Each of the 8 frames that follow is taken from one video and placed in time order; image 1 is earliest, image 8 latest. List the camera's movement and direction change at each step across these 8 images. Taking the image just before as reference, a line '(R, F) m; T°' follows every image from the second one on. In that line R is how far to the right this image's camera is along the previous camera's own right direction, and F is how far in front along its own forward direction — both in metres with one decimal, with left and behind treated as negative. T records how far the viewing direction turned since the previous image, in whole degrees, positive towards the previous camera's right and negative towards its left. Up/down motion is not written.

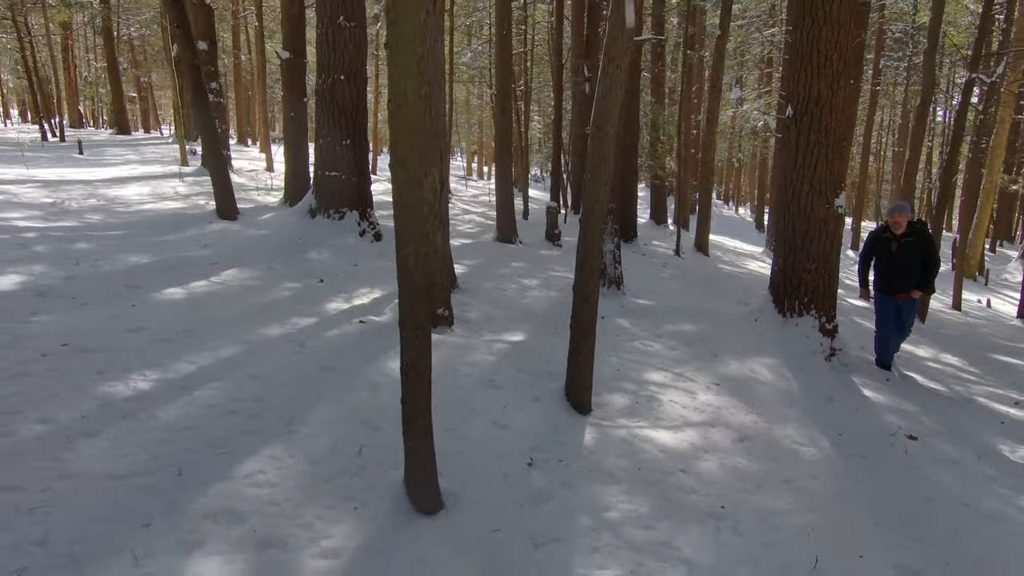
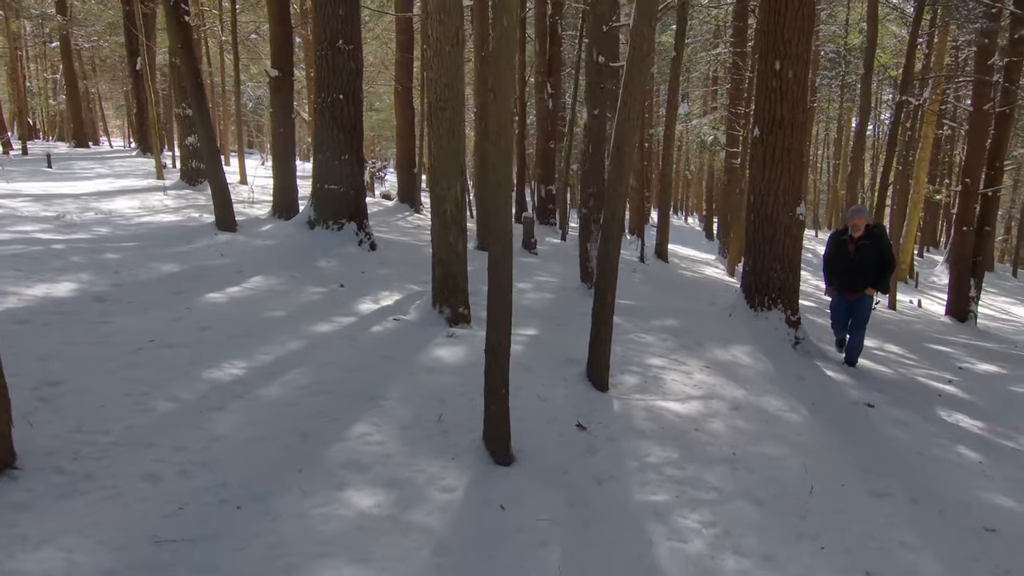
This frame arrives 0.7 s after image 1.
(-0.5, -0.6) m; +4°
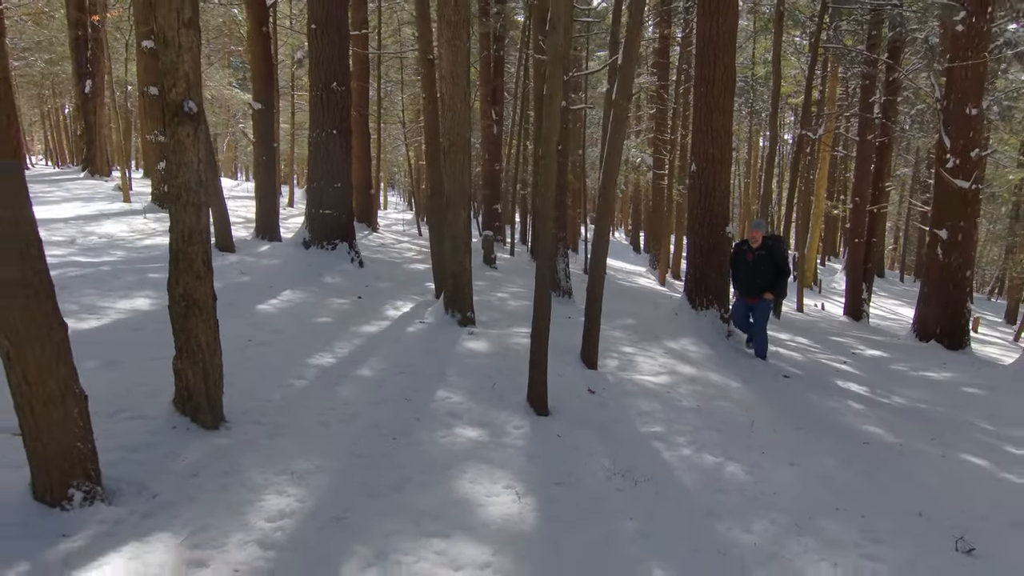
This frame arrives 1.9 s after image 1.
(-0.8, -1.3) m; +7°
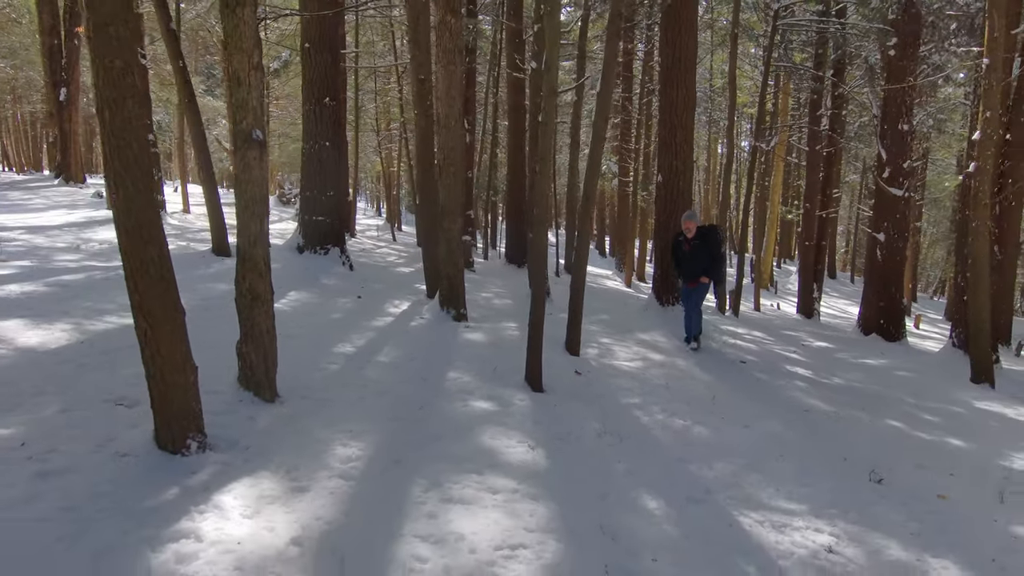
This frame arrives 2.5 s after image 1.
(-0.3, -0.8) m; +3°
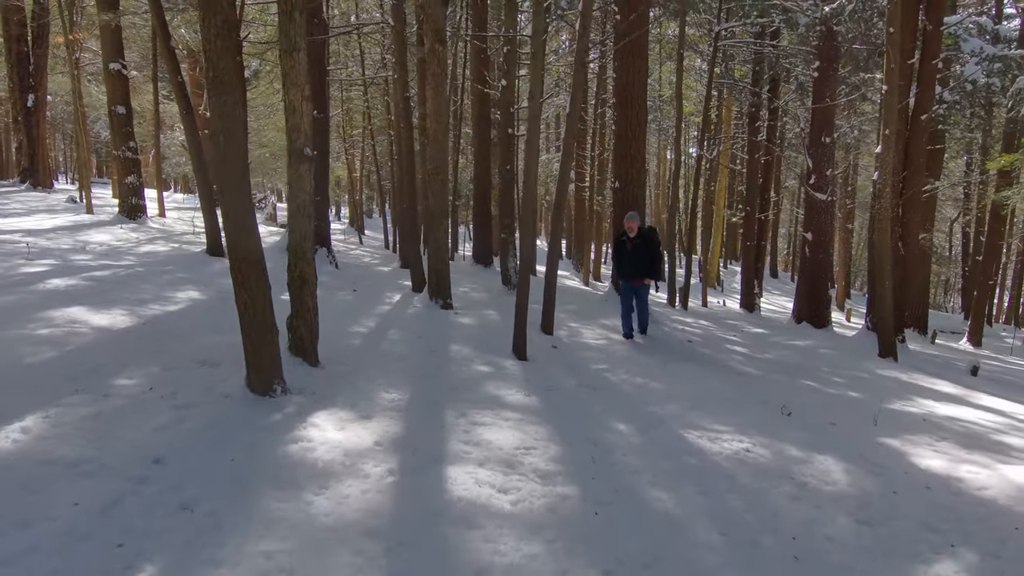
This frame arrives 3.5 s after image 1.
(-0.4, -1.1) m; +4°
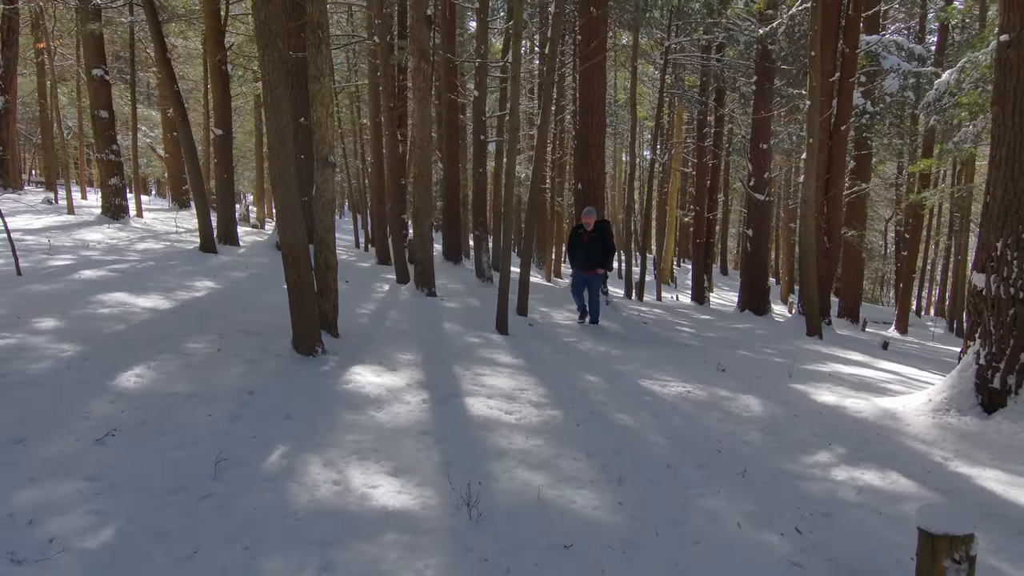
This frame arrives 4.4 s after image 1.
(-0.3, -1.2) m; +4°
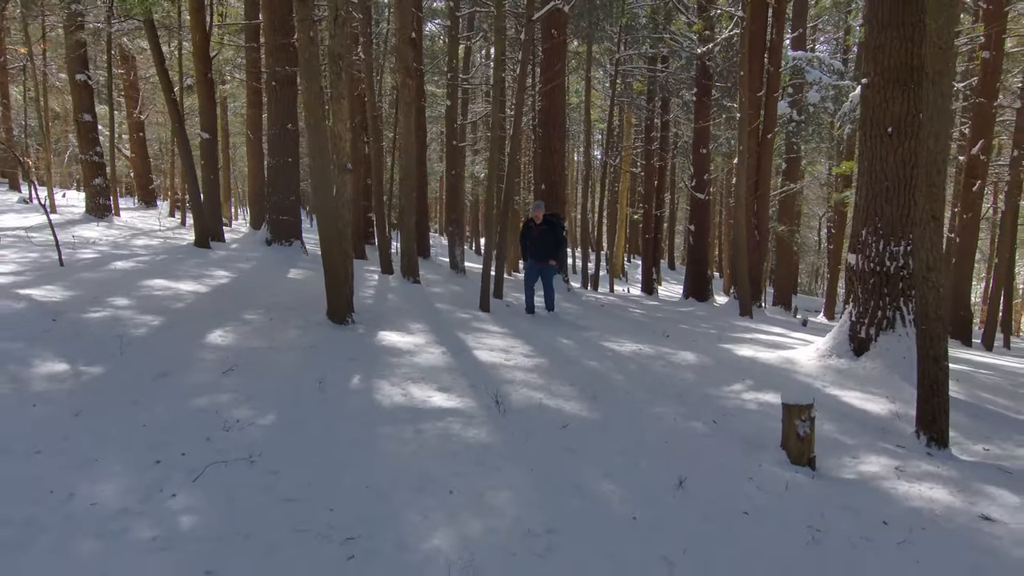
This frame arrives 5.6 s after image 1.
(-0.4, -1.4) m; +4°
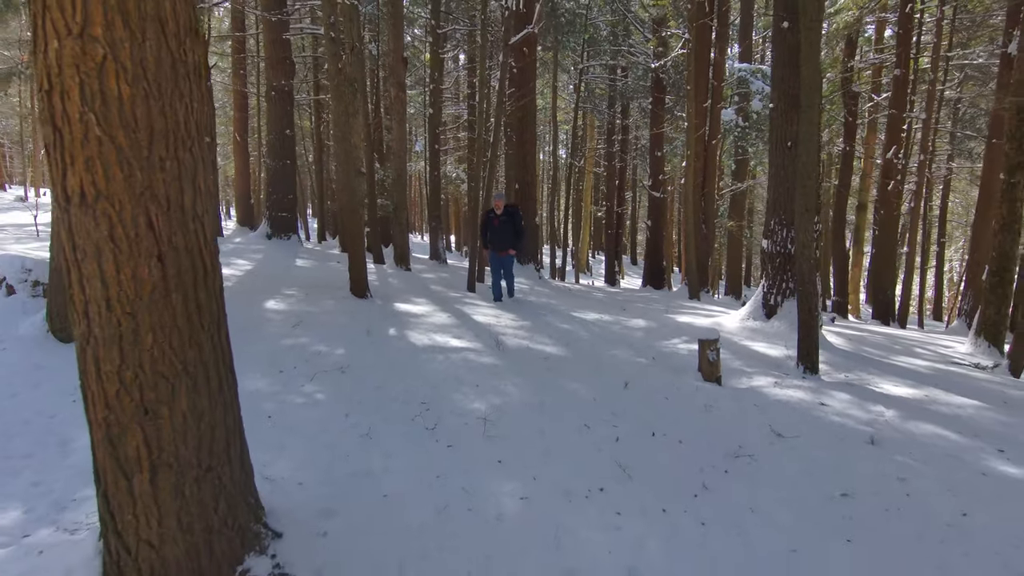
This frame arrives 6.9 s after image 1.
(-0.3, -1.7) m; +3°
